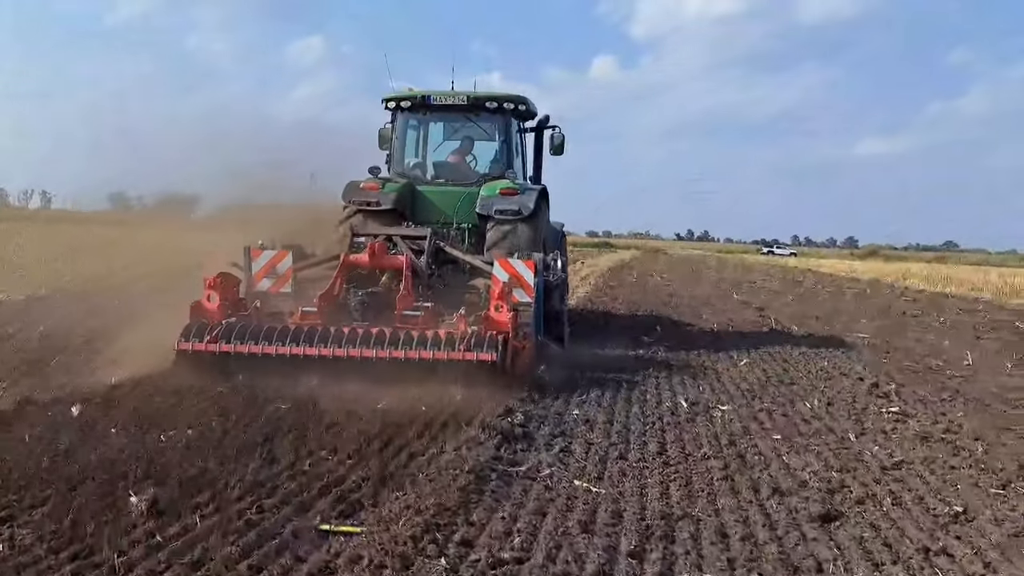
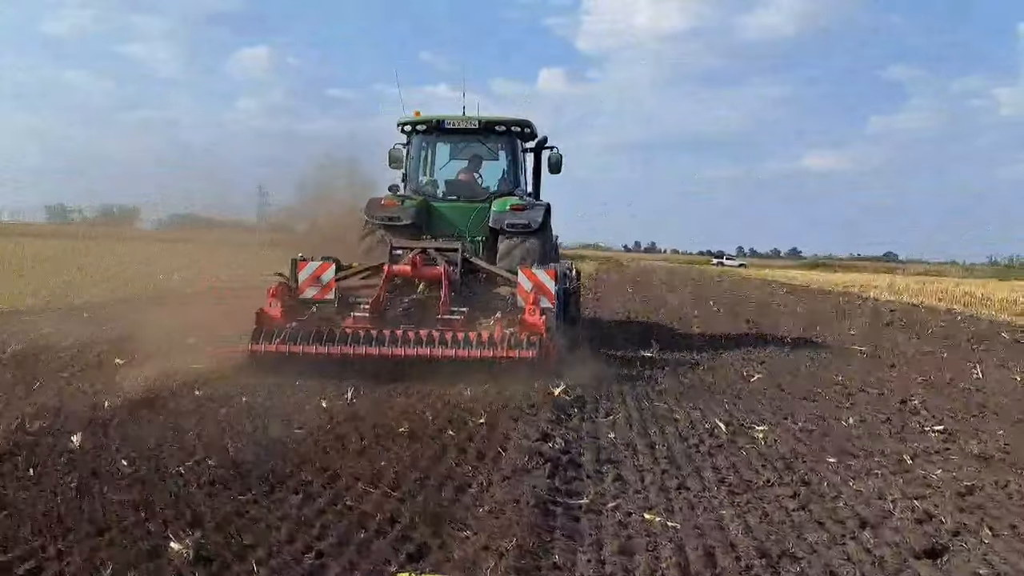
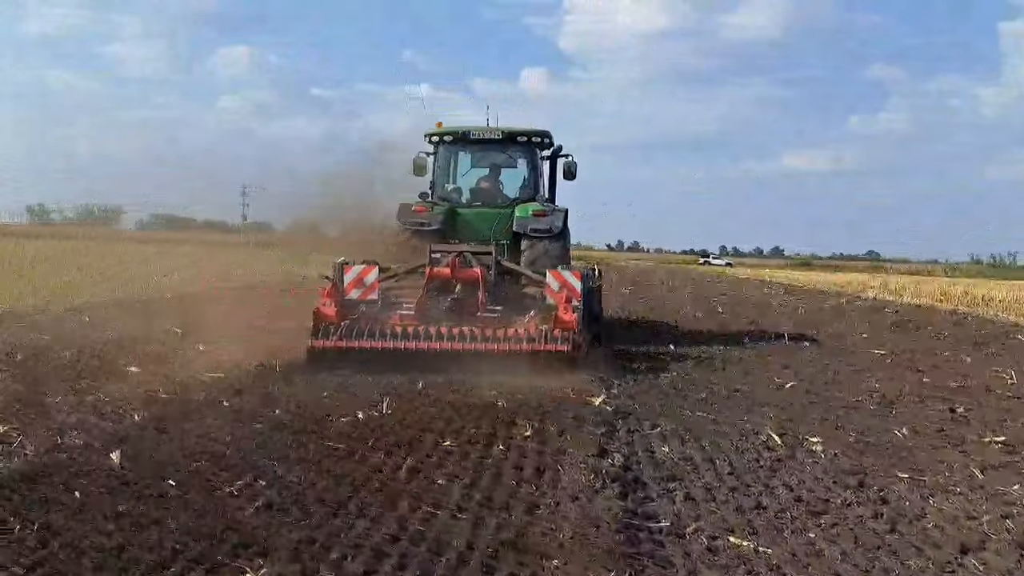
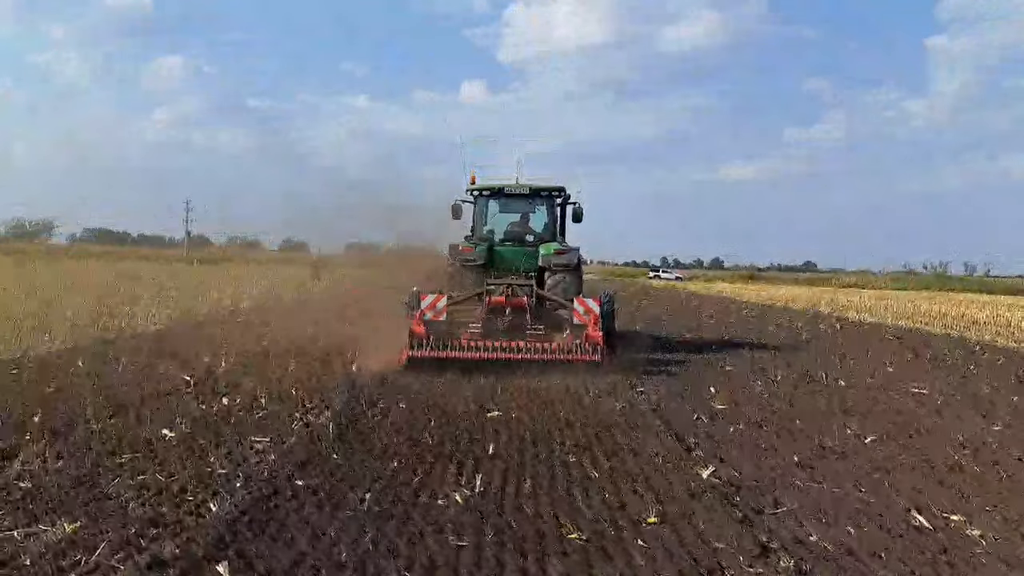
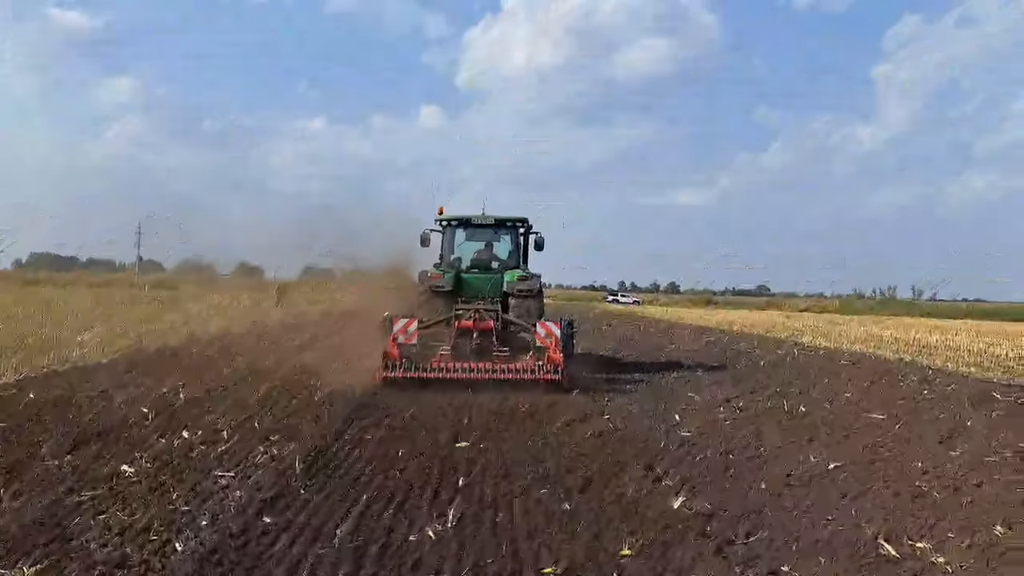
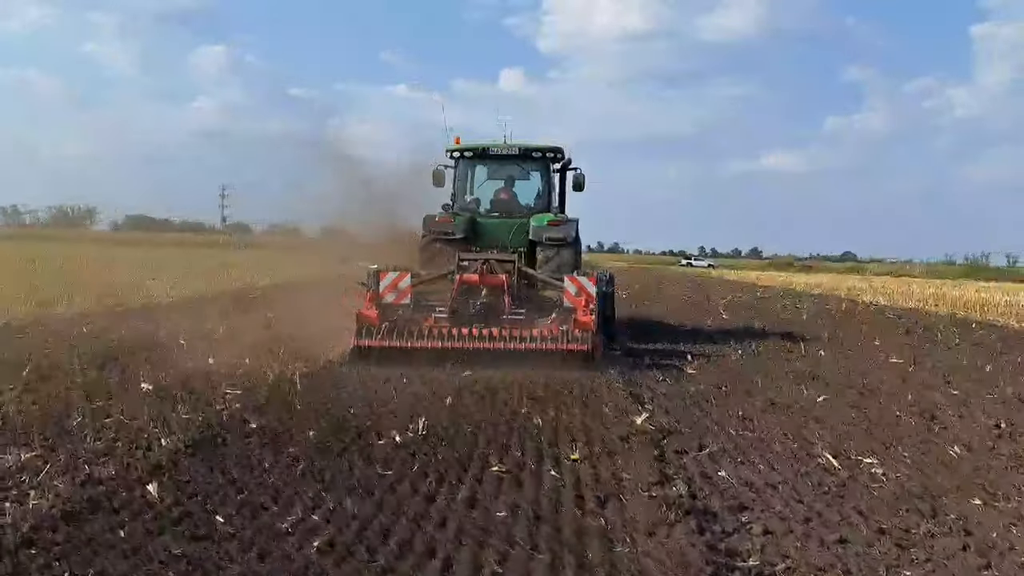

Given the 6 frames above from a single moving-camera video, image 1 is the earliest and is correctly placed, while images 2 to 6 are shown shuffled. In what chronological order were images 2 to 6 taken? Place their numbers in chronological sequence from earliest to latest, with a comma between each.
2, 3, 6, 4, 5
